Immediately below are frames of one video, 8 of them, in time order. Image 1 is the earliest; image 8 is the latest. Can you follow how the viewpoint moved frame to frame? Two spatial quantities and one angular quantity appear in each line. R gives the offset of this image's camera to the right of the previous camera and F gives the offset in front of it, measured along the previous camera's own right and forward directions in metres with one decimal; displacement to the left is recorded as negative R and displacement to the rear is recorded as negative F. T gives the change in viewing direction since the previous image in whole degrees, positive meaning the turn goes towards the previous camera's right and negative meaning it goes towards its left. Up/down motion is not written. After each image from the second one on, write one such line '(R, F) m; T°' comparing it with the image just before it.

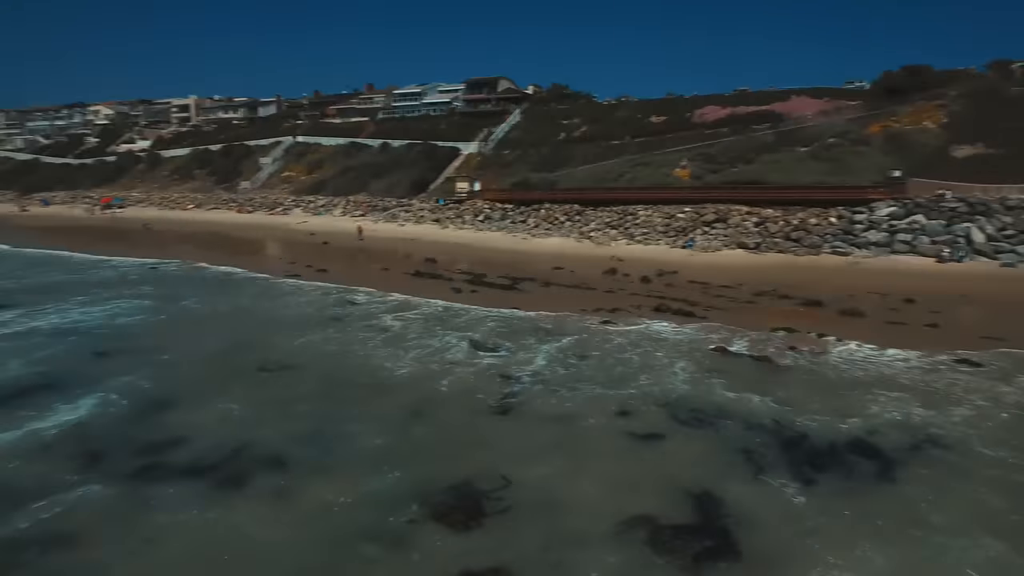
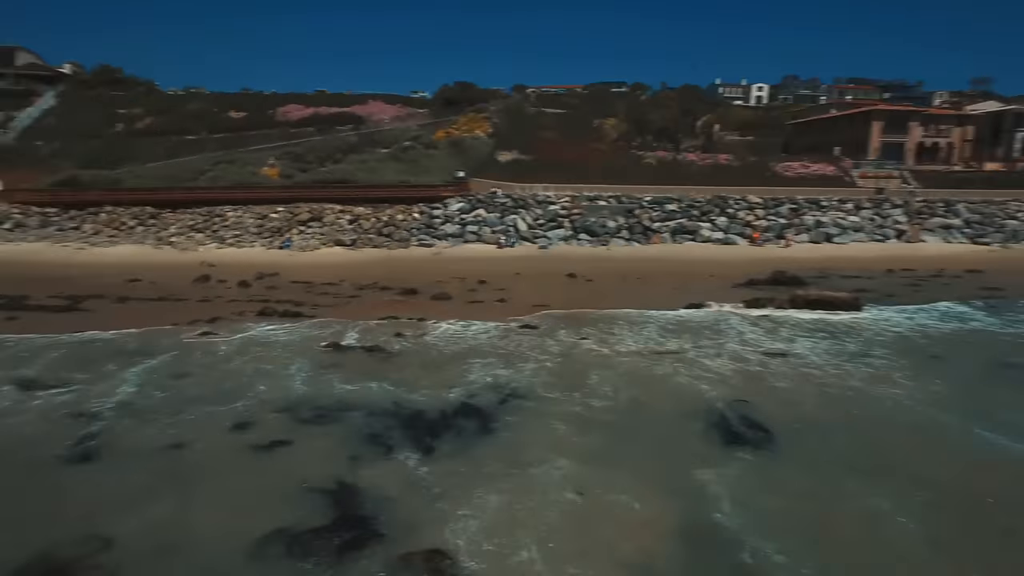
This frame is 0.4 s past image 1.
(0.0, 0.0) m; +36°
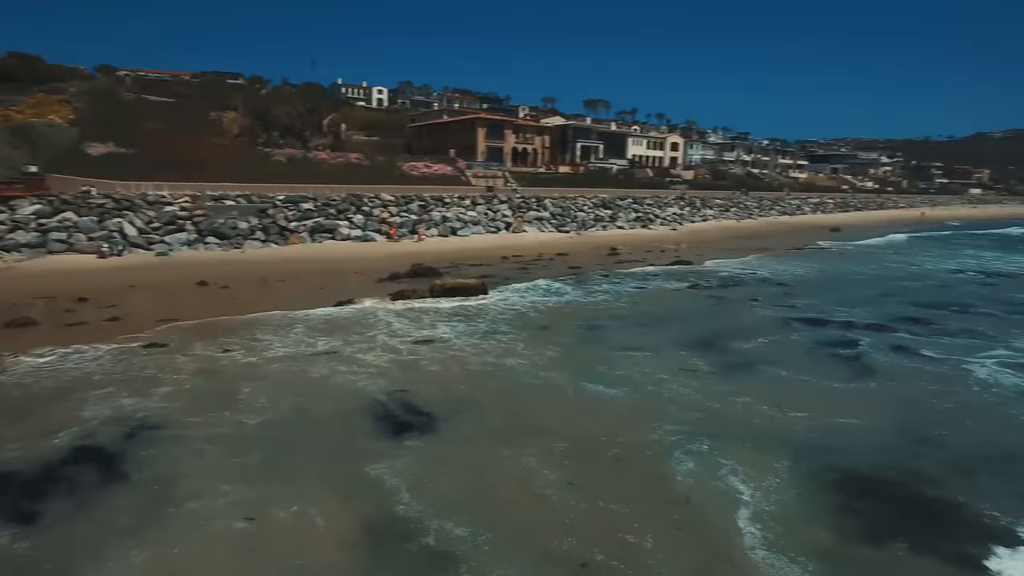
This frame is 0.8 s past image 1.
(0.0, +0.1) m; +32°
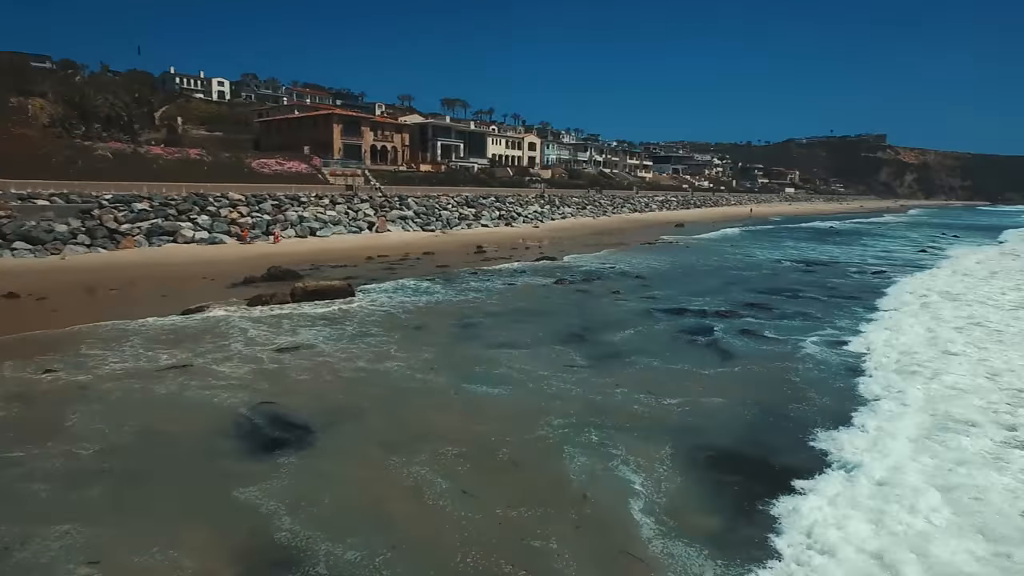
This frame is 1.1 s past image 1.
(-0.1, +0.2) m; +13°
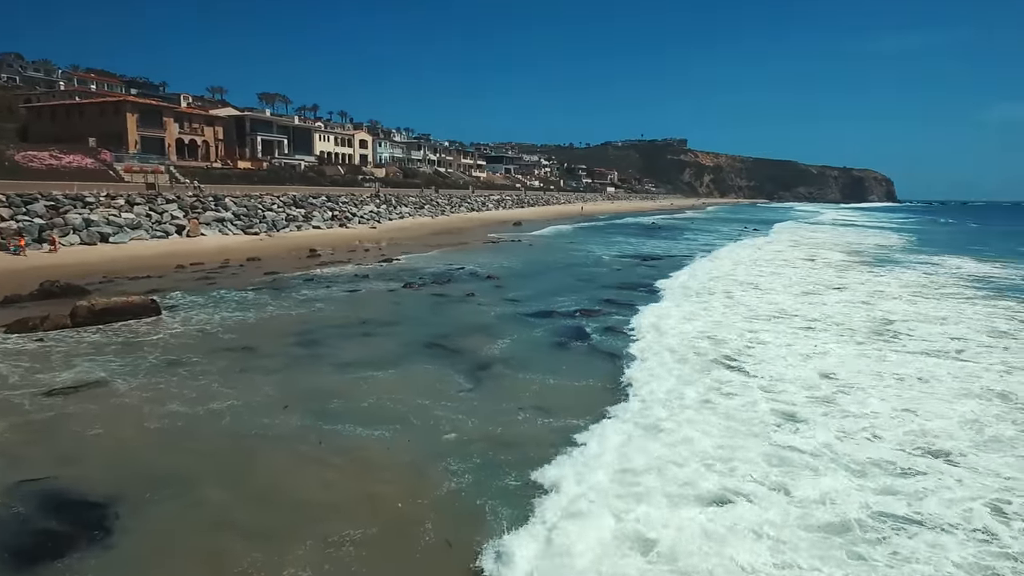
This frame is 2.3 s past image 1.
(-0.2, +1.0) m; +15°
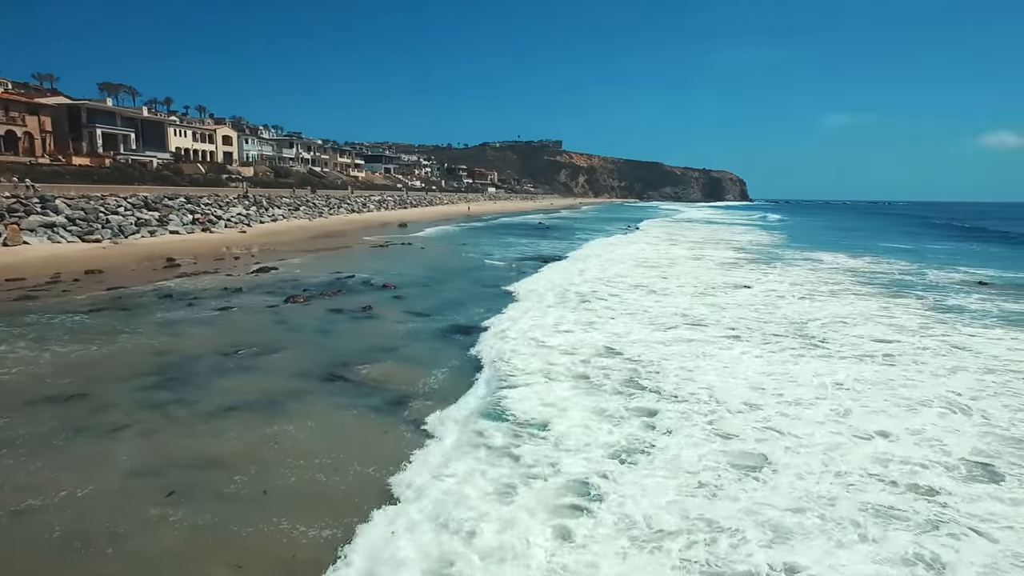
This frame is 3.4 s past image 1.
(-0.4, +1.2) m; +11°
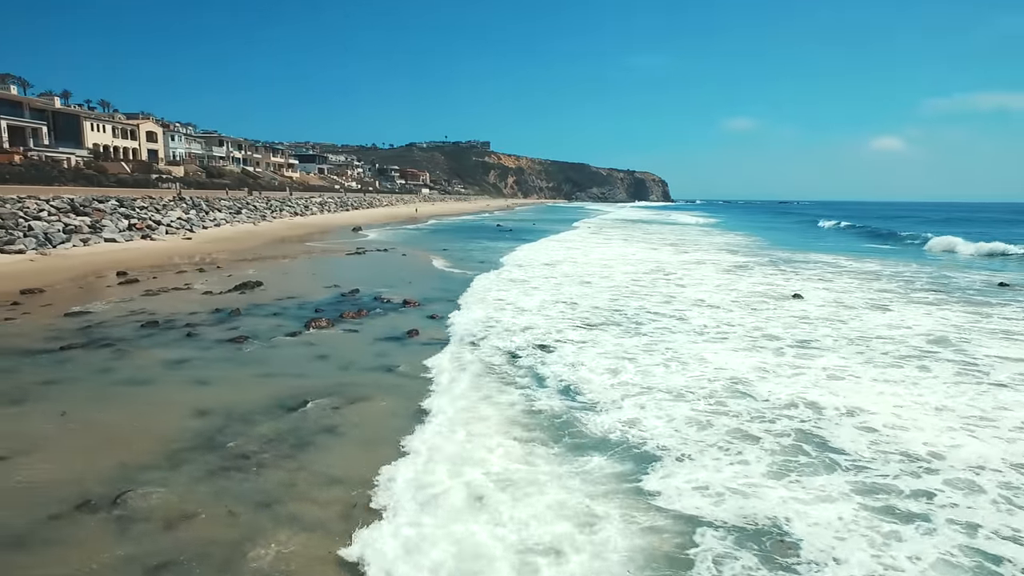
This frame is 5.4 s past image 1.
(-2.4, +1.7) m; +7°
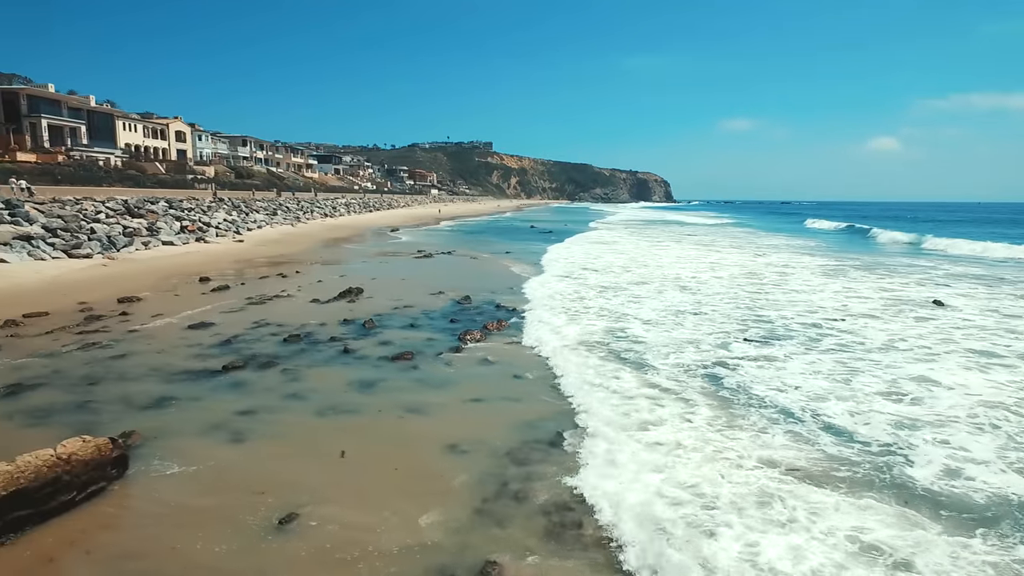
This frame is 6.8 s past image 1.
(-2.7, +0.8) m; 0°
